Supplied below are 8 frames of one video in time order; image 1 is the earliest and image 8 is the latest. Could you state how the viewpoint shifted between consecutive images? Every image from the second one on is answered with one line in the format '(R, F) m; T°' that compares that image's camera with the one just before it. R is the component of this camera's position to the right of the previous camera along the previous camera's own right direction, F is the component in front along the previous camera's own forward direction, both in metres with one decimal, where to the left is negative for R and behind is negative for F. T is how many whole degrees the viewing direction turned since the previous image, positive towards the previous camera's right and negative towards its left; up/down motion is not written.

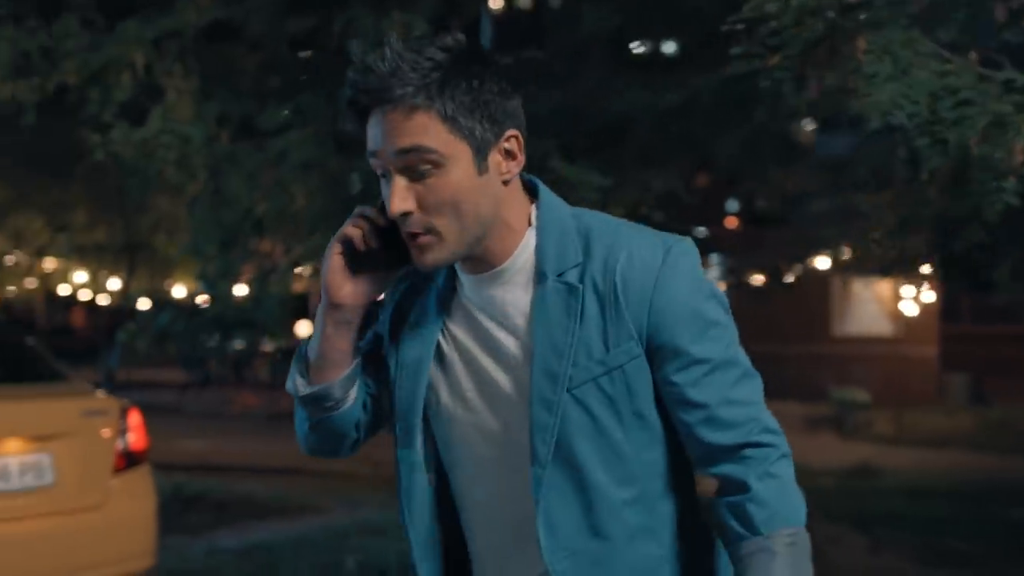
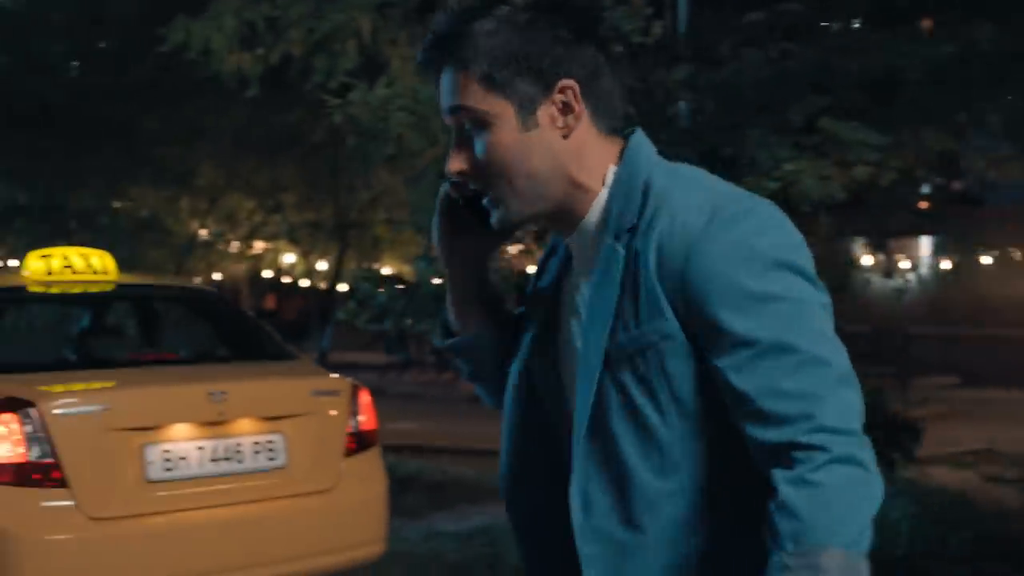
(-0.2, +0.3) m; -8°
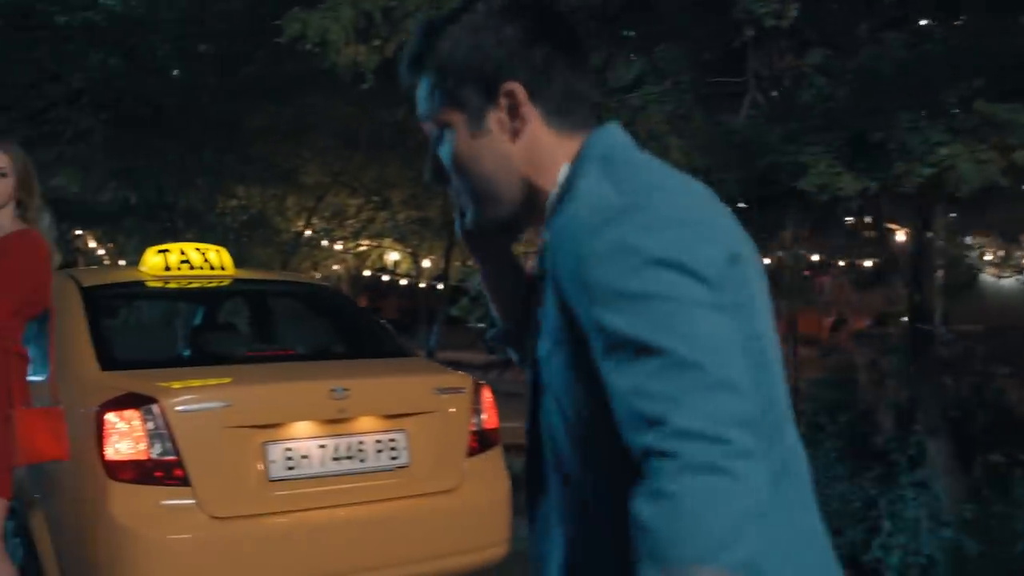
(-0.1, +0.2) m; -4°
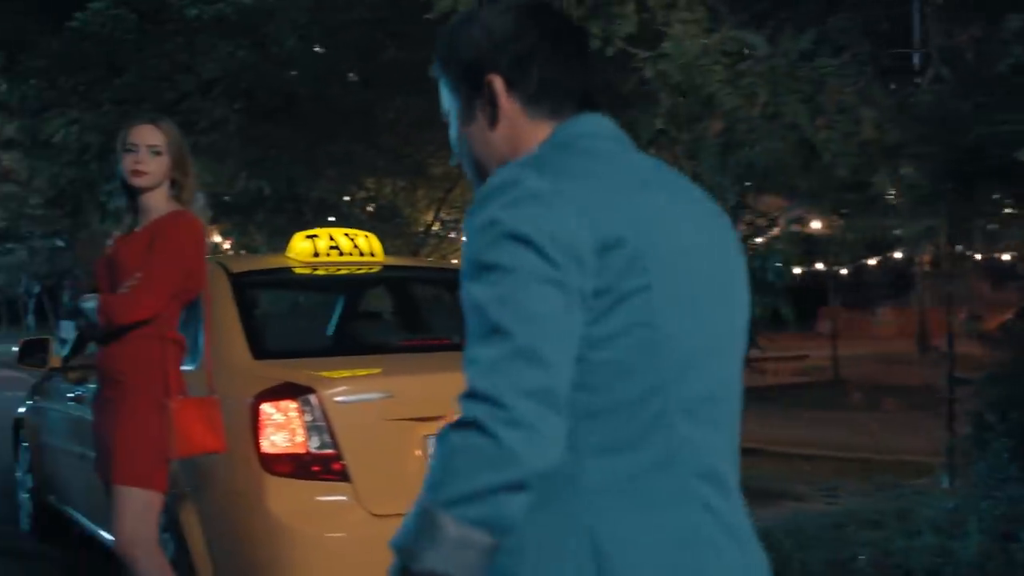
(-0.2, +0.3) m; -5°
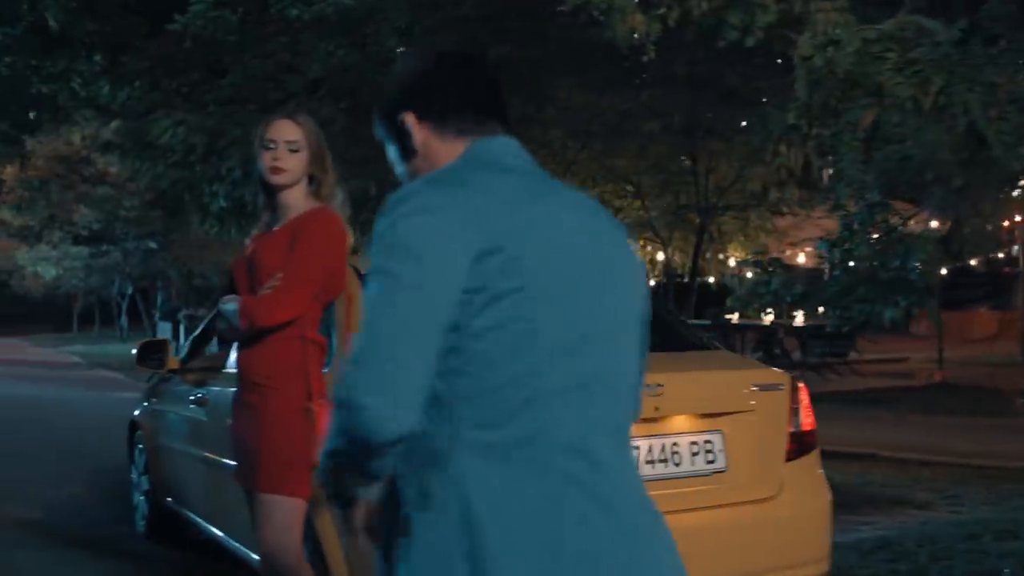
(-0.2, +0.2) m; -3°
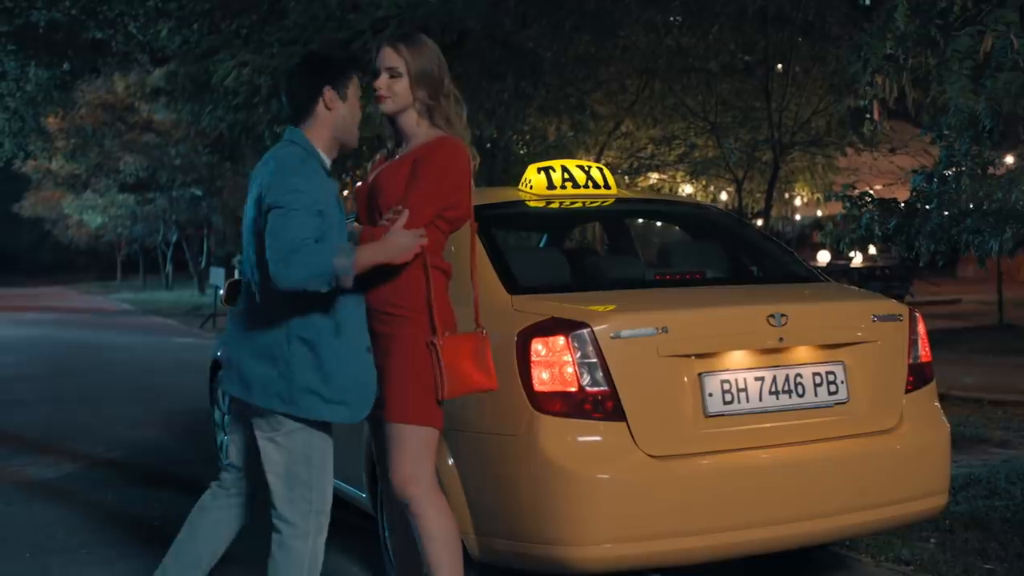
(-0.3, +0.1) m; -1°
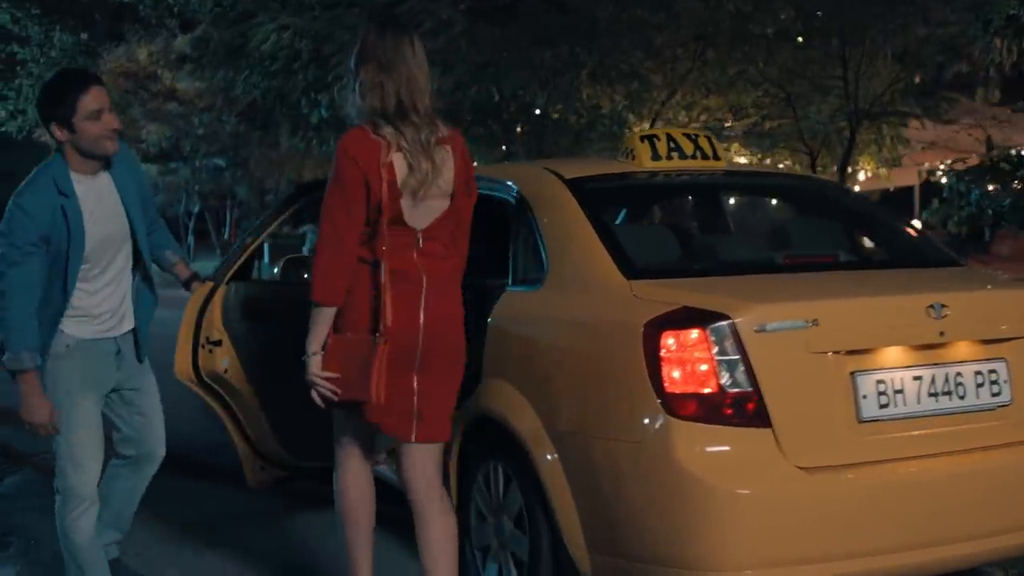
(-0.3, +0.5) m; -1°
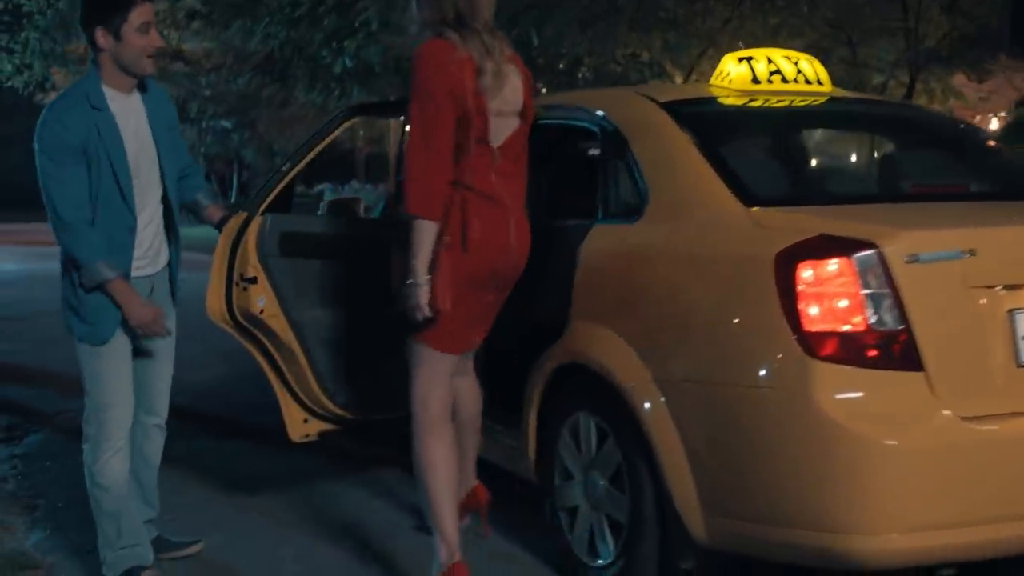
(-0.3, +0.4) m; 0°
